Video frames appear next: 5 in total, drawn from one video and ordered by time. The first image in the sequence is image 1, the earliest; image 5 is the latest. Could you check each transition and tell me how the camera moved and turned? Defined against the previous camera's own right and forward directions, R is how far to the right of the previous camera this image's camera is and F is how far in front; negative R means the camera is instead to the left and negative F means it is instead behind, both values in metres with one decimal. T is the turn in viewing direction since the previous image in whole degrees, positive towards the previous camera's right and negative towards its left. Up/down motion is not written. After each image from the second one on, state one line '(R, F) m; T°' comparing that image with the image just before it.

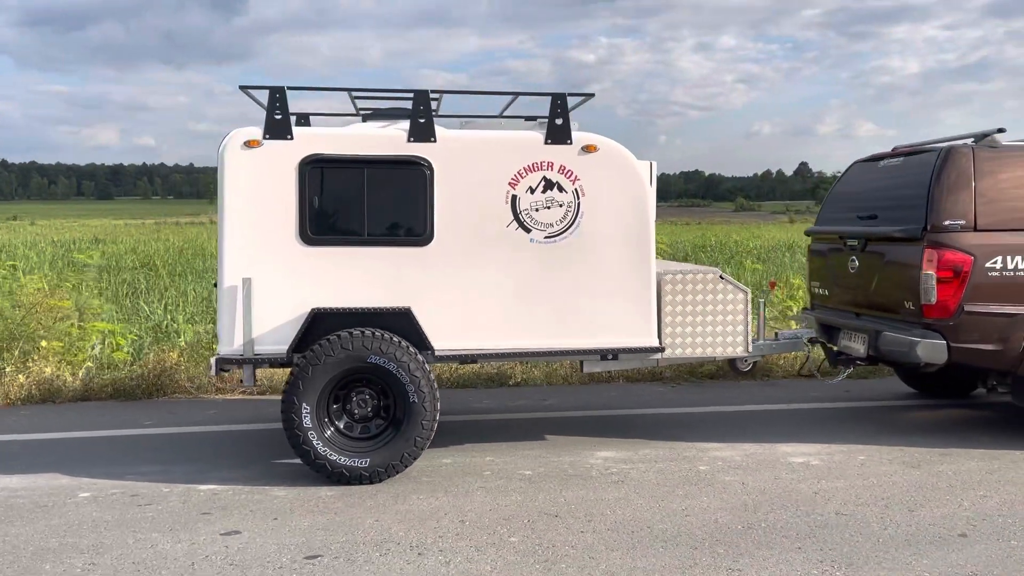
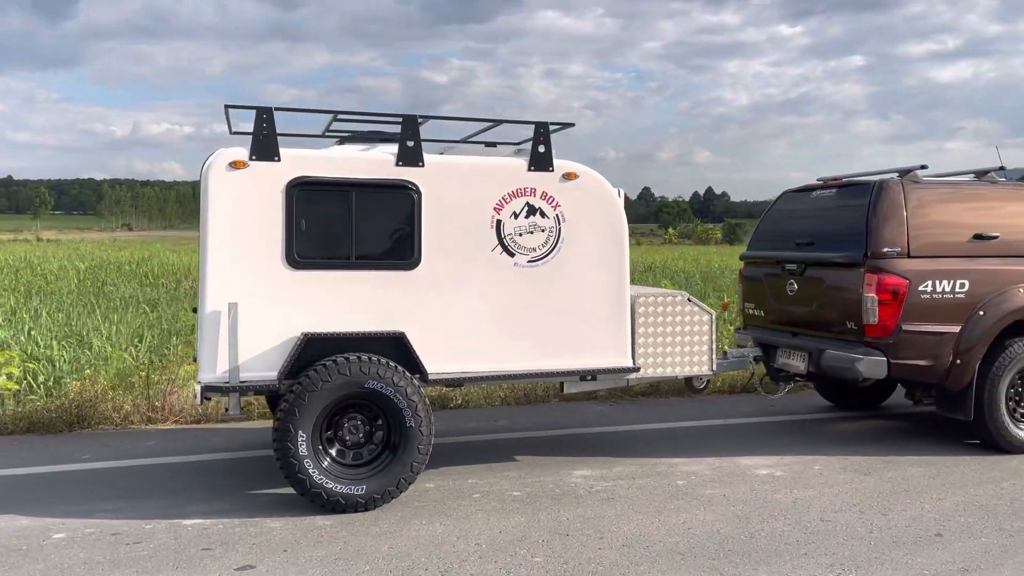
(-0.8, 0.0) m; +10°
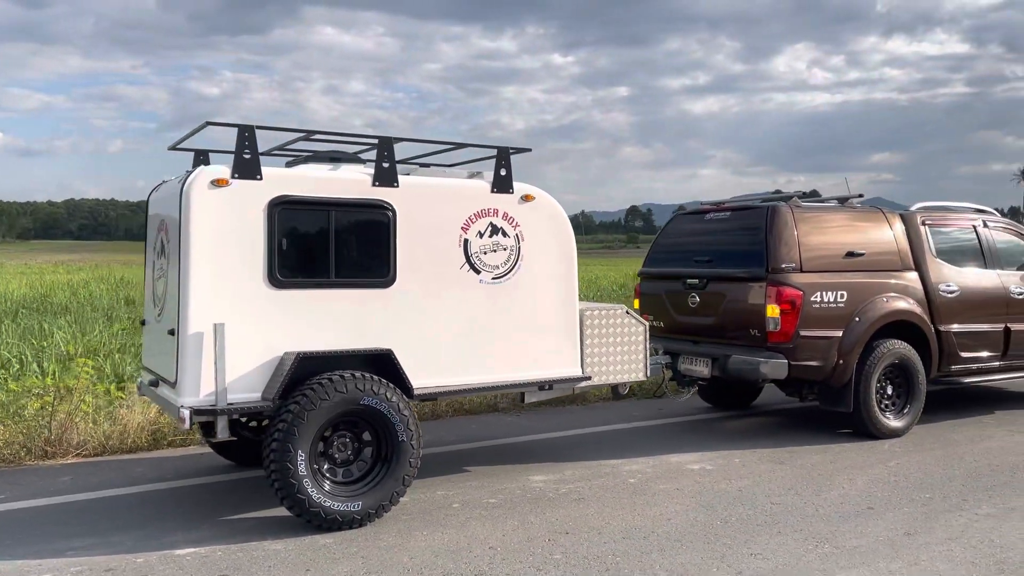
(-1.1, -0.1) m; +14°
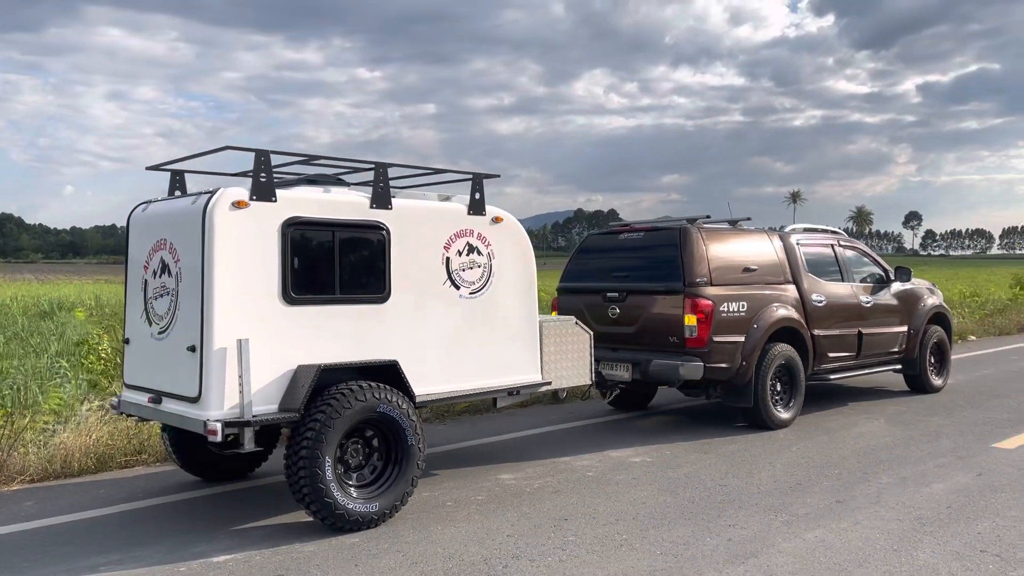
(-1.2, -0.4) m; +13°
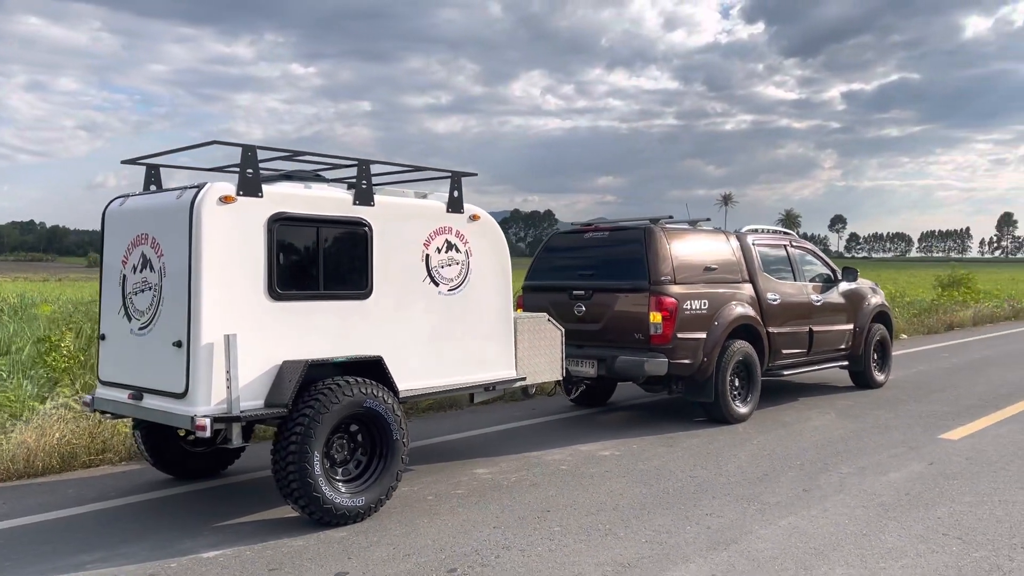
(-0.3, -0.1) m; +4°
